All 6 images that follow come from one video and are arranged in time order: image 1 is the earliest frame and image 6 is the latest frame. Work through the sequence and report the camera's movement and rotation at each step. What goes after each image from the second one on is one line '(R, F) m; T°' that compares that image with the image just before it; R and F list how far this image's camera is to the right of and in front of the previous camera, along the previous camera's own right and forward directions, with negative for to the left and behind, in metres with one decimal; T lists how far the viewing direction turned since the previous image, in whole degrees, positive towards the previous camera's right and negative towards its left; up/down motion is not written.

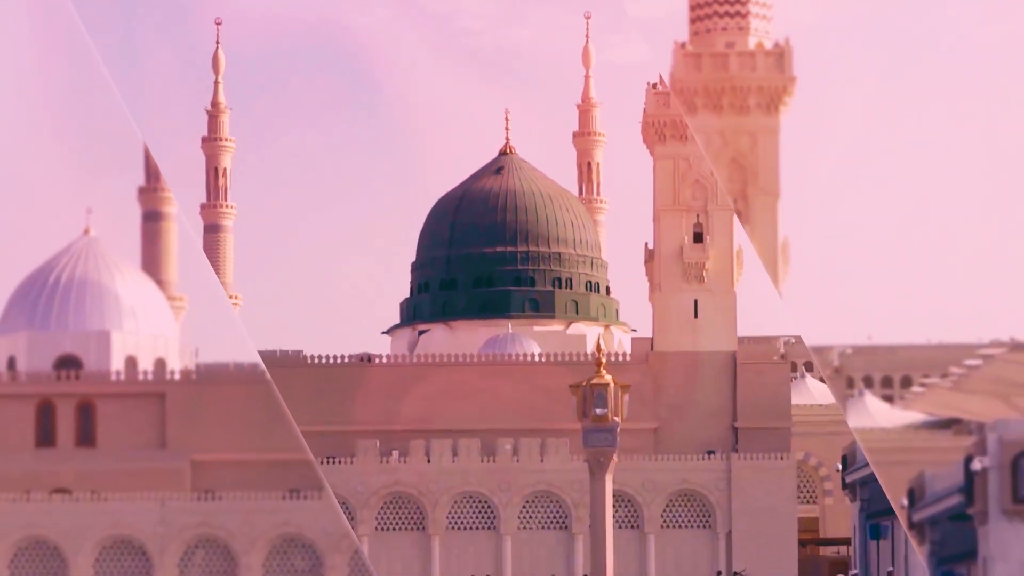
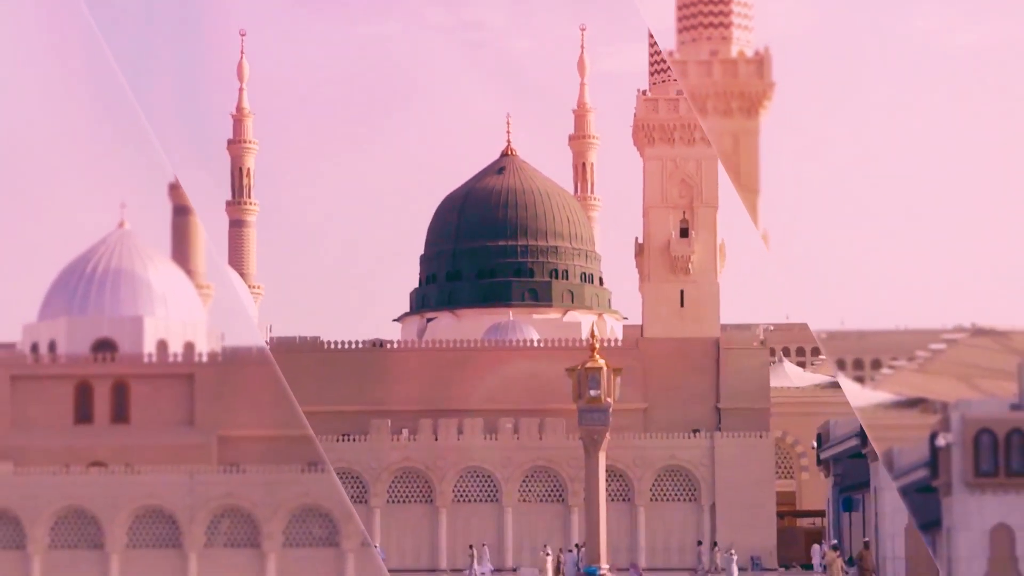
(+0.1, -0.4) m; -1°
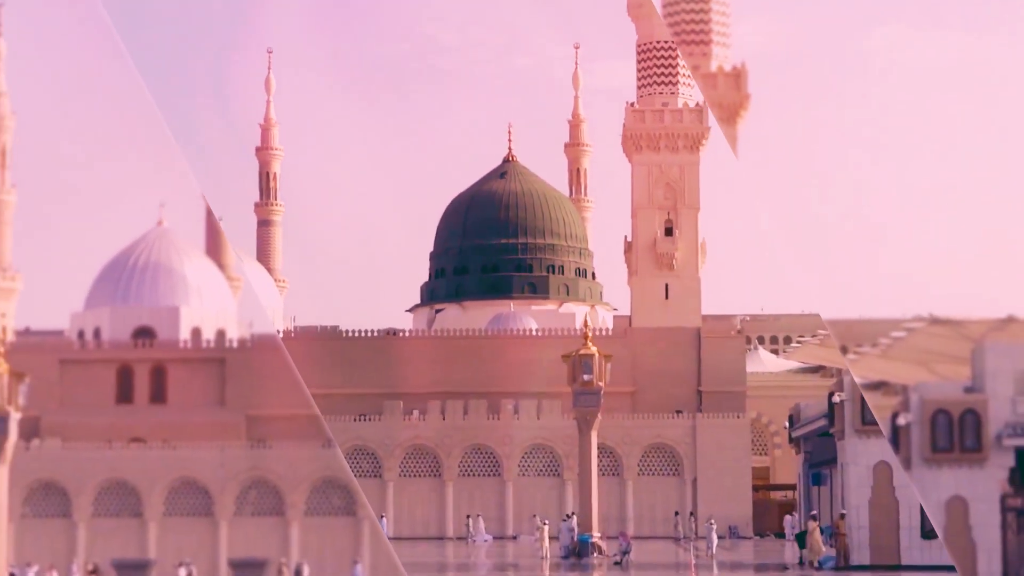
(+0.1, -0.6) m; -1°
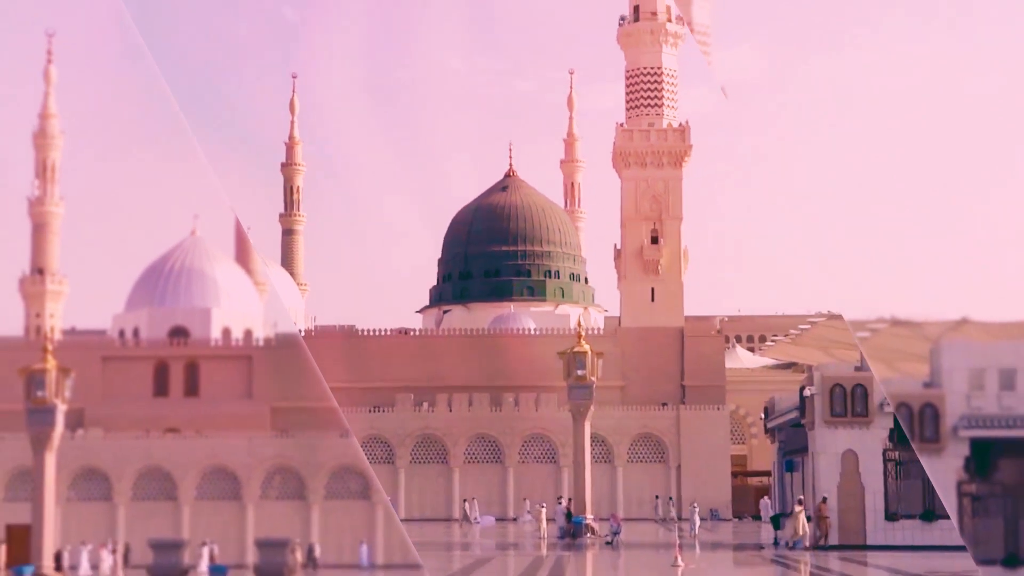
(+0.1, -0.6) m; -1°
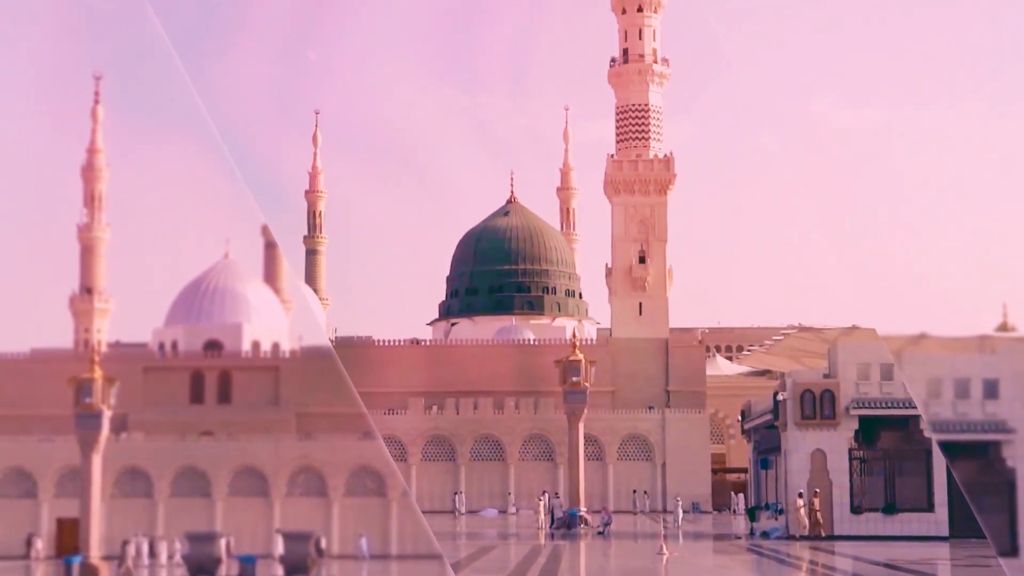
(+0.1, -0.7) m; 0°
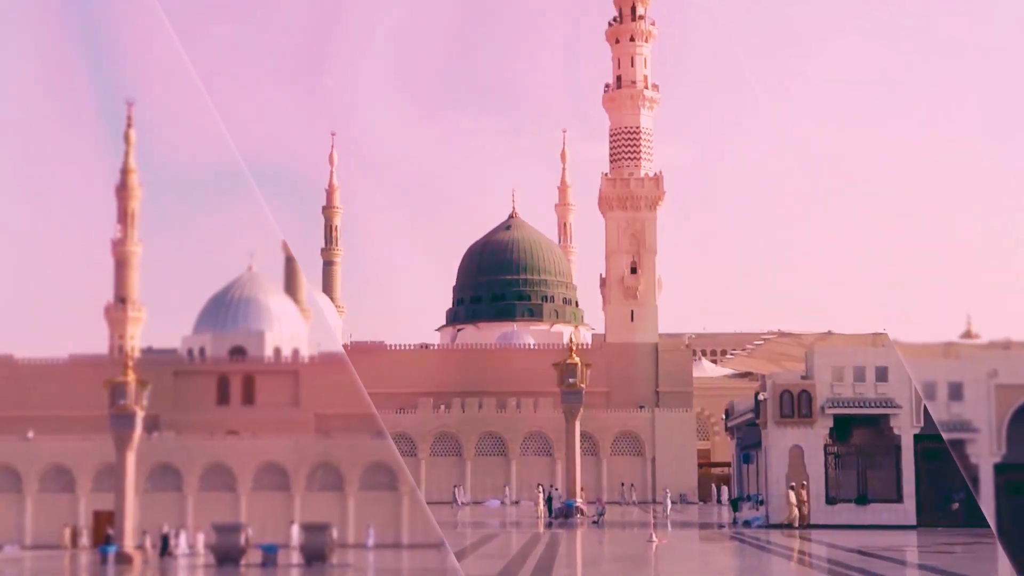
(0.0, -0.6) m; 0°
